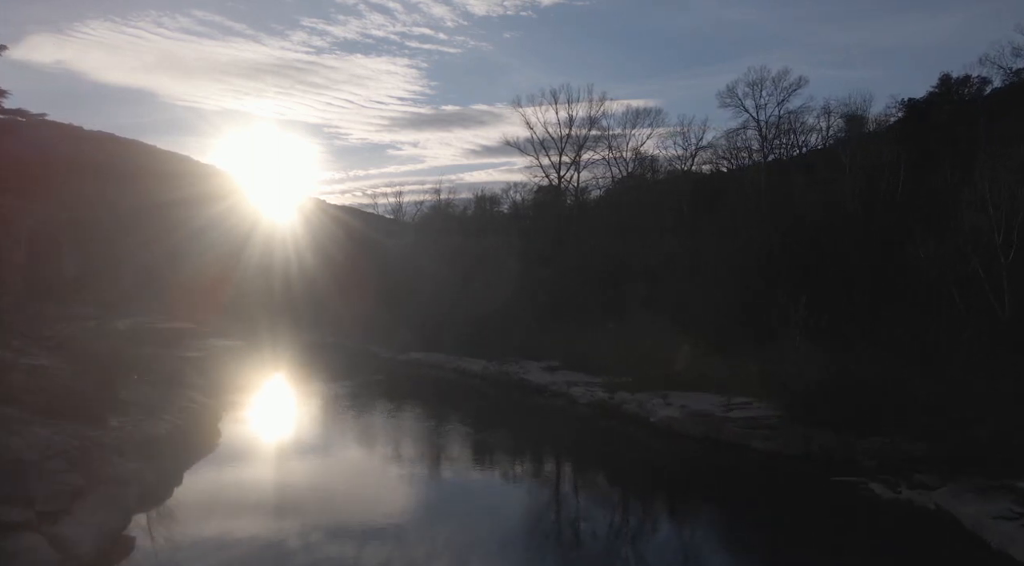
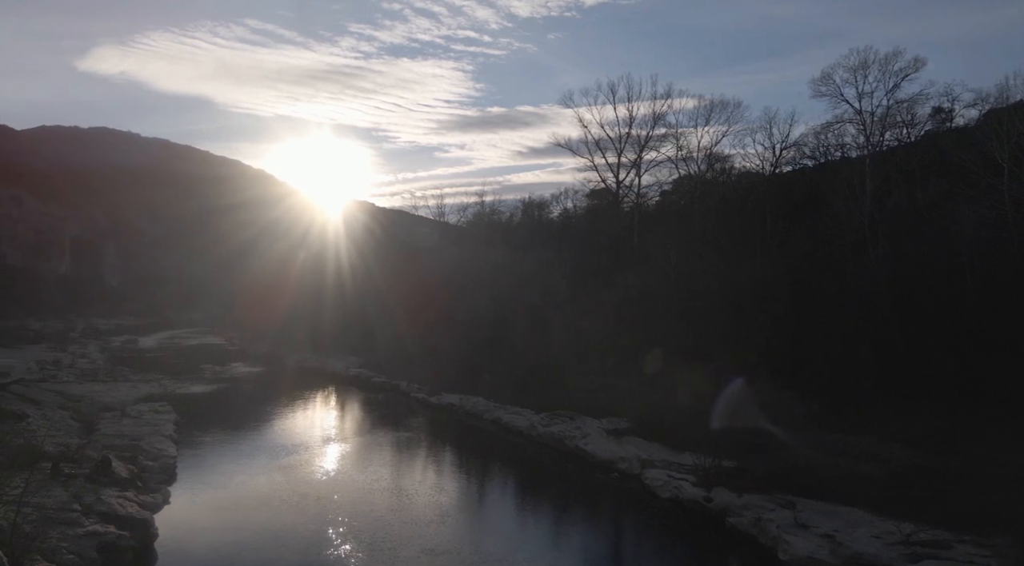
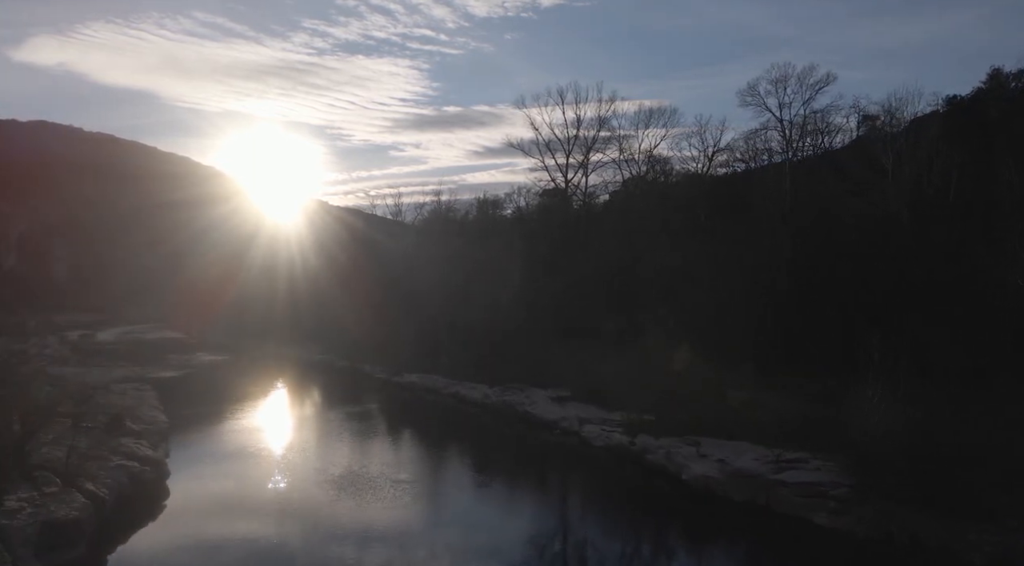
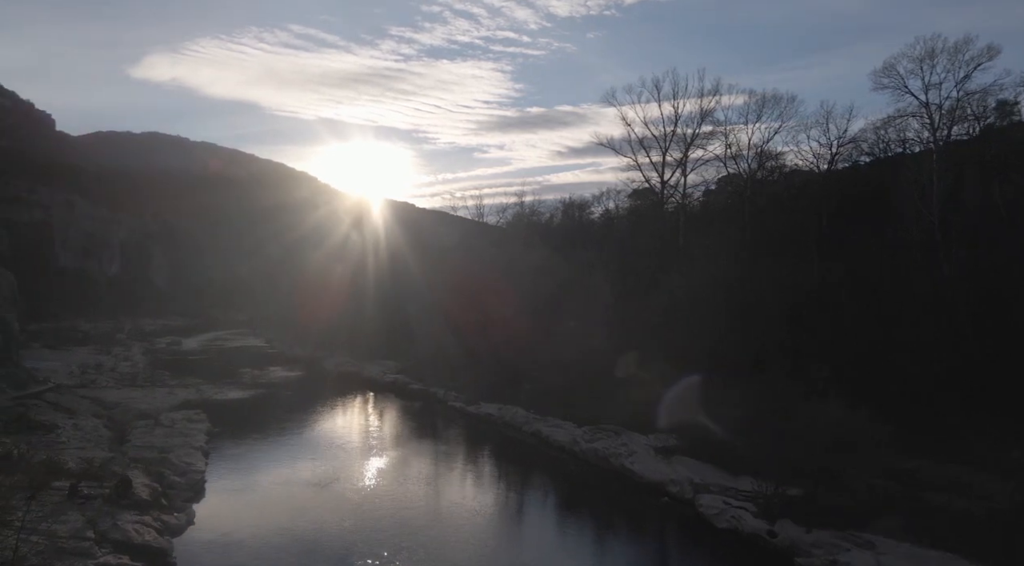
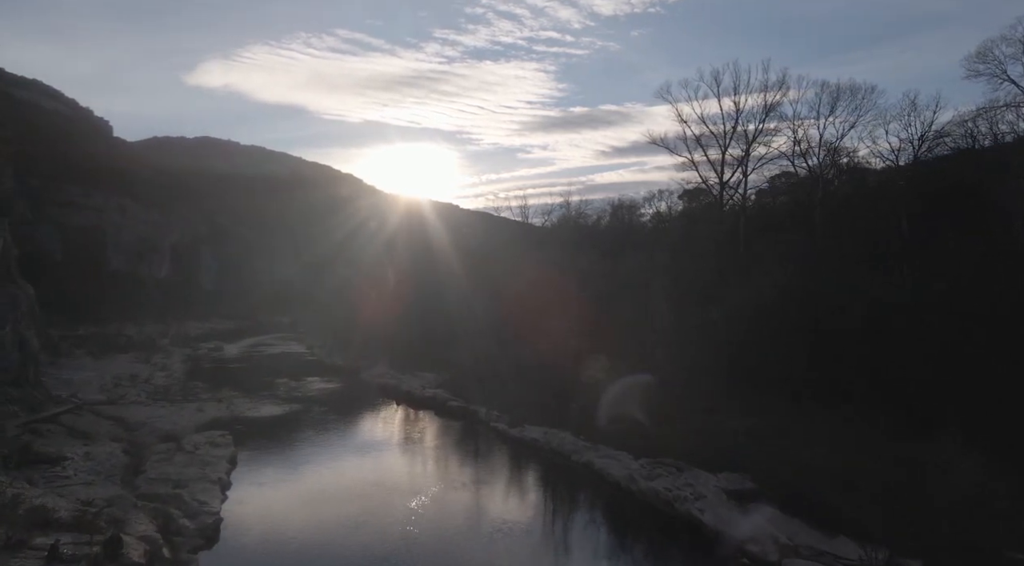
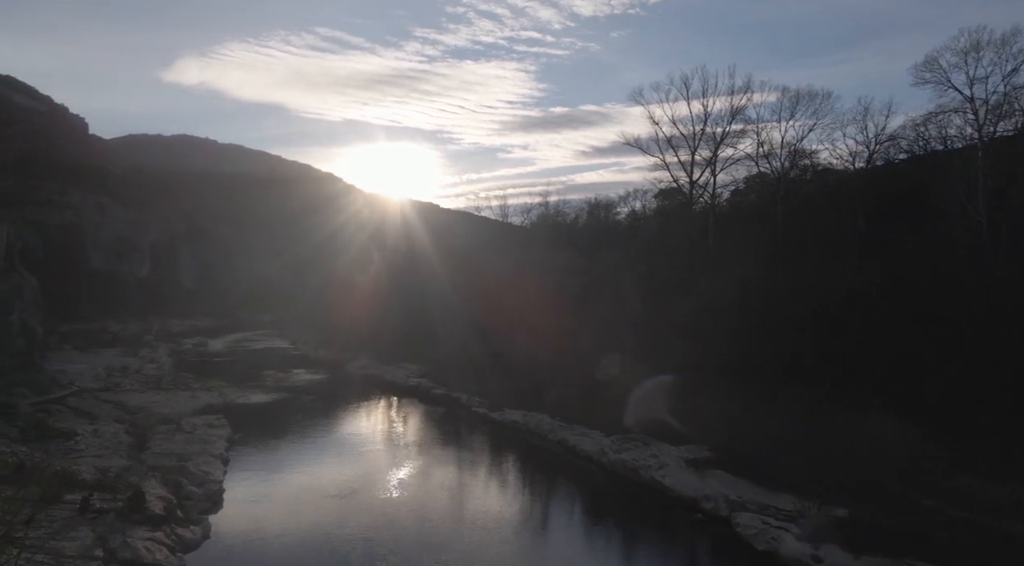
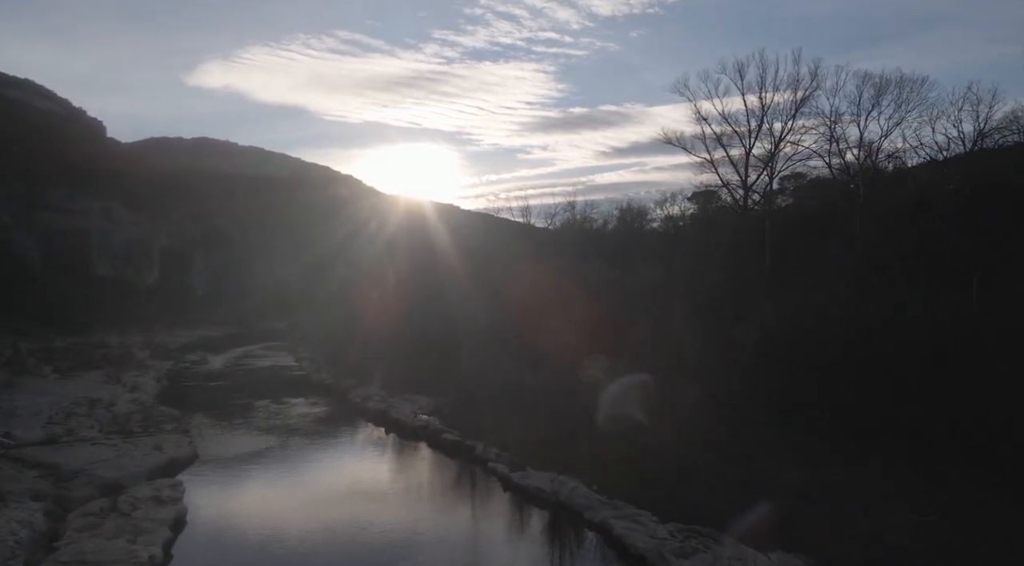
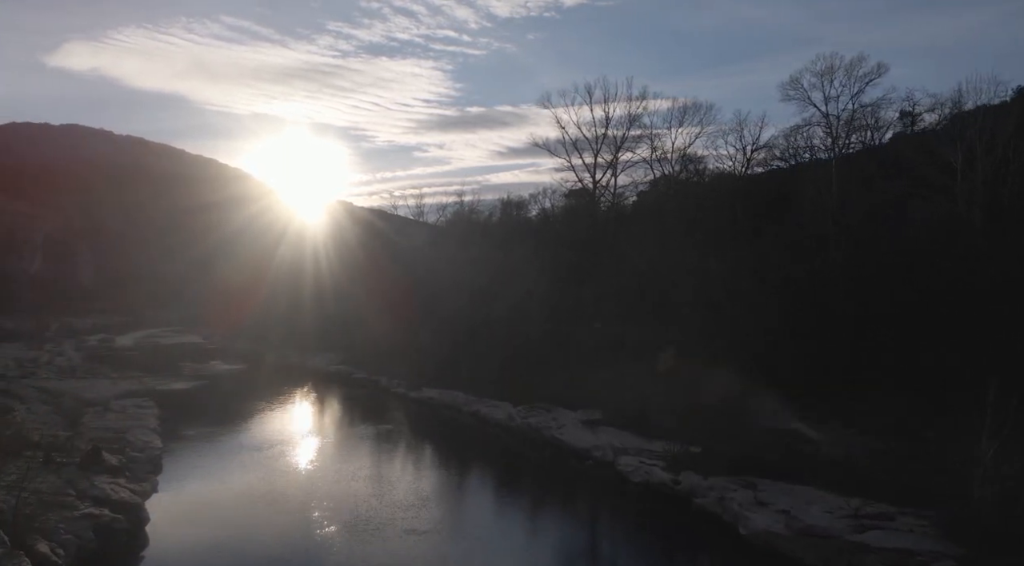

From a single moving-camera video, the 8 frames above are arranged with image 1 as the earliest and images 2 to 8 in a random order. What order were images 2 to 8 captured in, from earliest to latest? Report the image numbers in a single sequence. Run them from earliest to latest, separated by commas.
3, 8, 2, 4, 6, 5, 7
